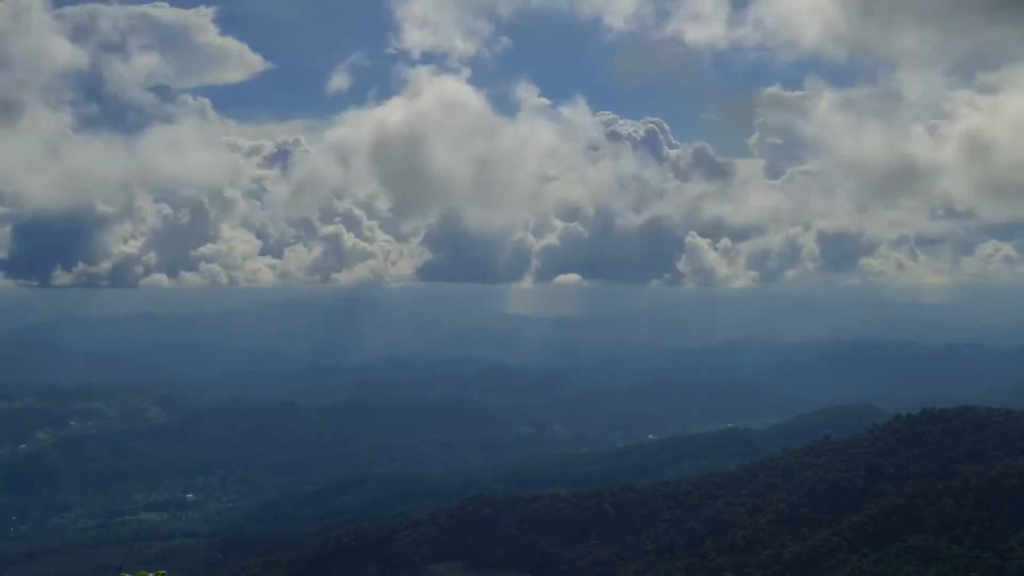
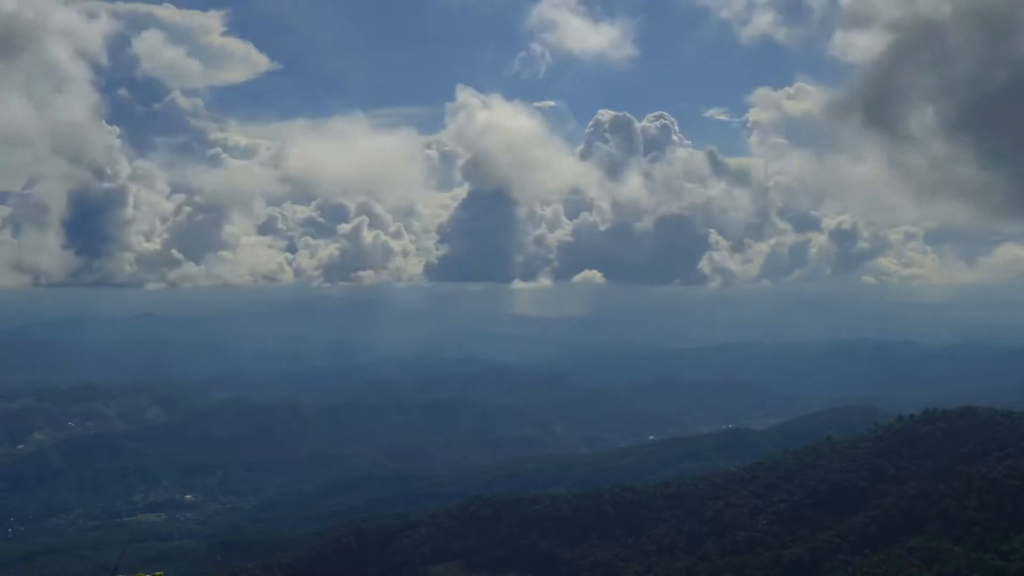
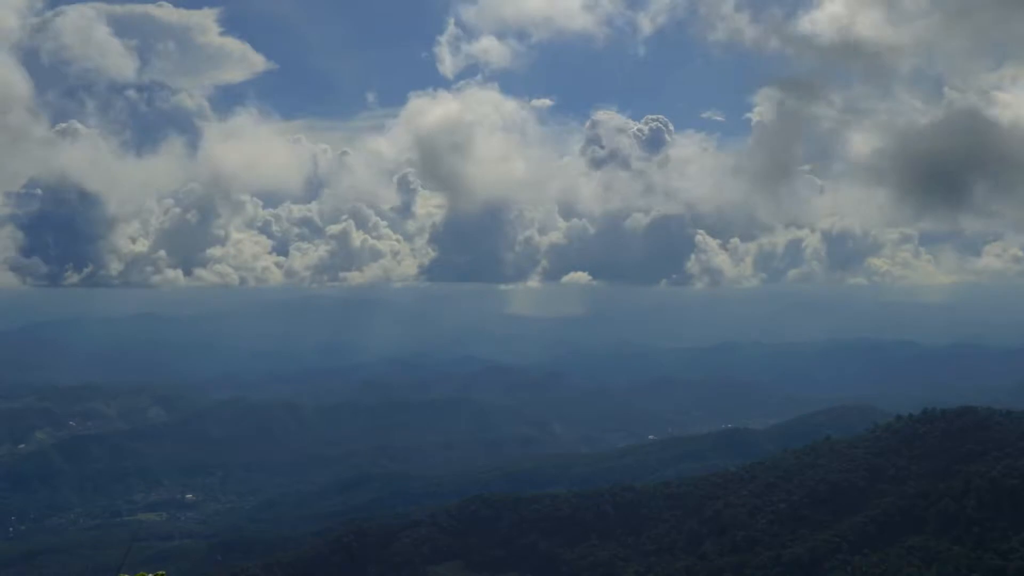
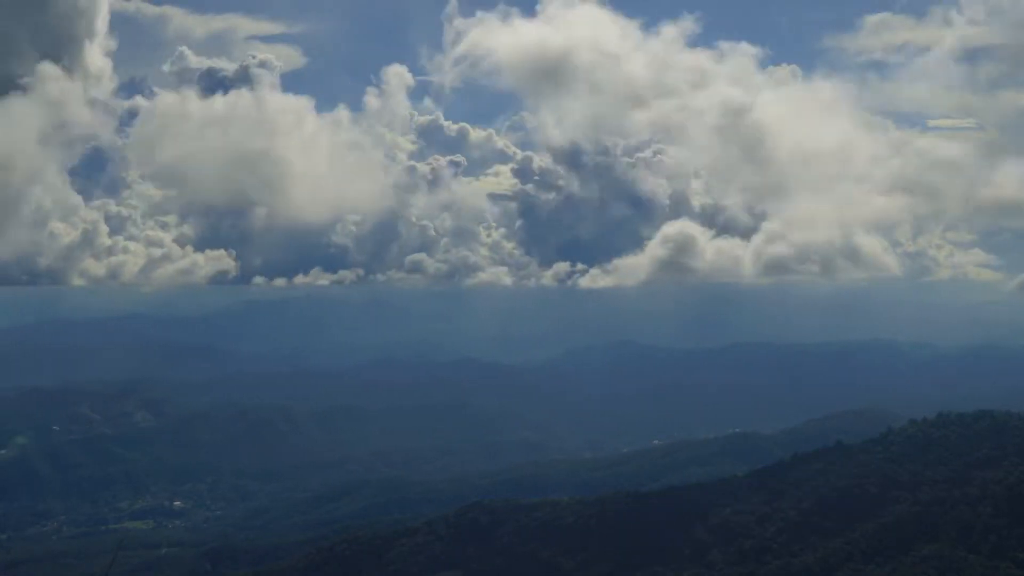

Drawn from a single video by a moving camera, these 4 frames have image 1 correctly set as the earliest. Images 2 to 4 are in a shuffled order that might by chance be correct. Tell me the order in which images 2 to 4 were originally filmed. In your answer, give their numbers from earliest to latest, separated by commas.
3, 2, 4
